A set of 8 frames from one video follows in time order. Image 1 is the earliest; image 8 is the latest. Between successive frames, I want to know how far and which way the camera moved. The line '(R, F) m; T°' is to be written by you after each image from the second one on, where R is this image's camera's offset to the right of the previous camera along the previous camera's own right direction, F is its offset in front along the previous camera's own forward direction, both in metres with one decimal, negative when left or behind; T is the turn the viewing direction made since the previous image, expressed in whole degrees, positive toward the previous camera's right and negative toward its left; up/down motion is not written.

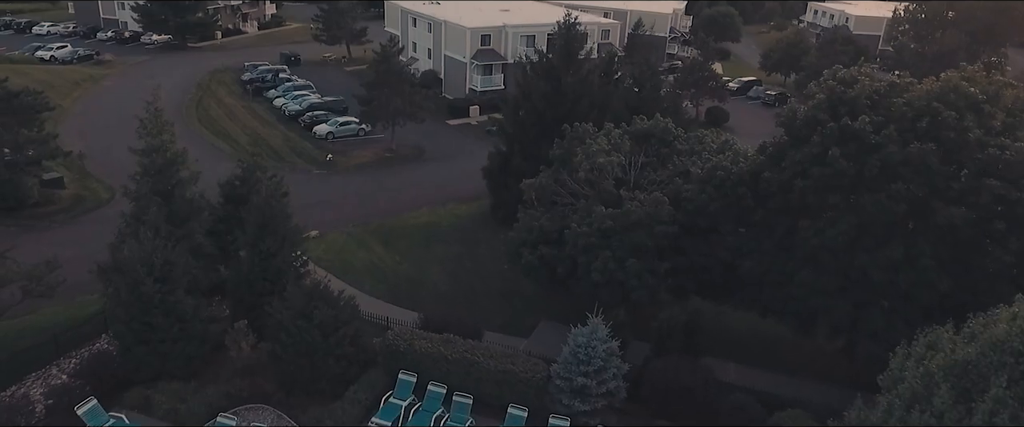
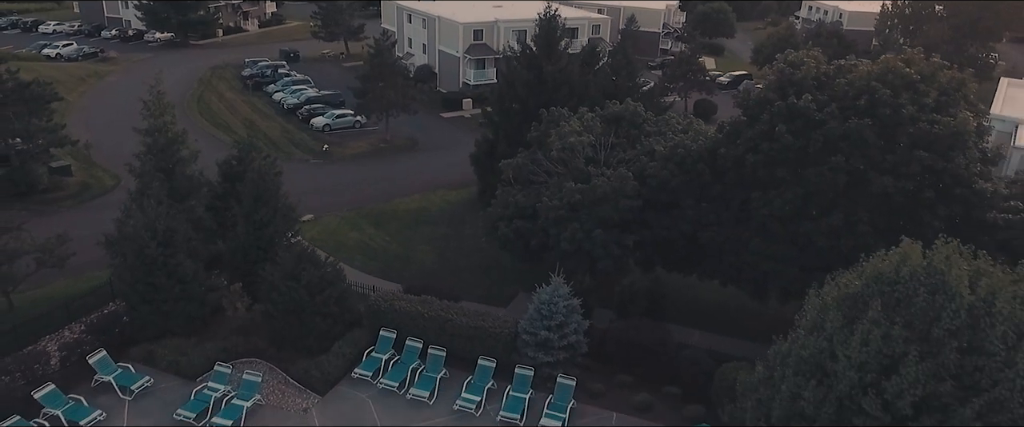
(+1.0, -1.9) m; 0°
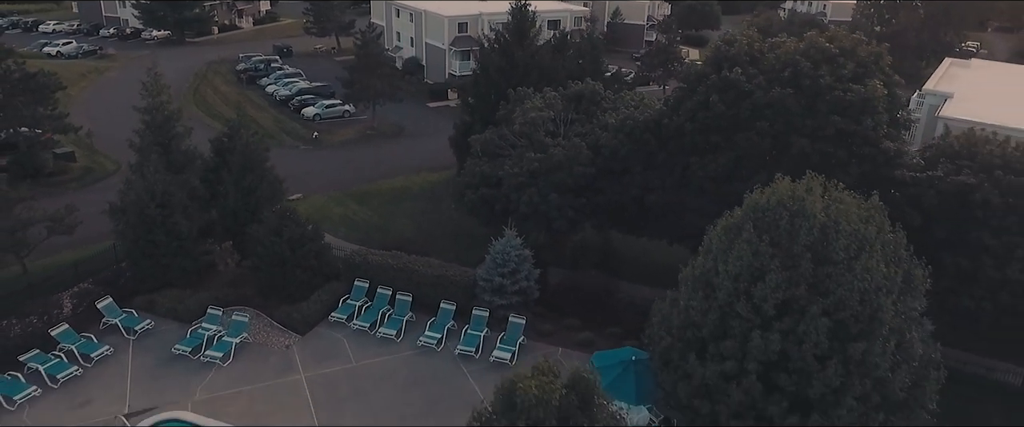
(+1.4, -2.7) m; 0°
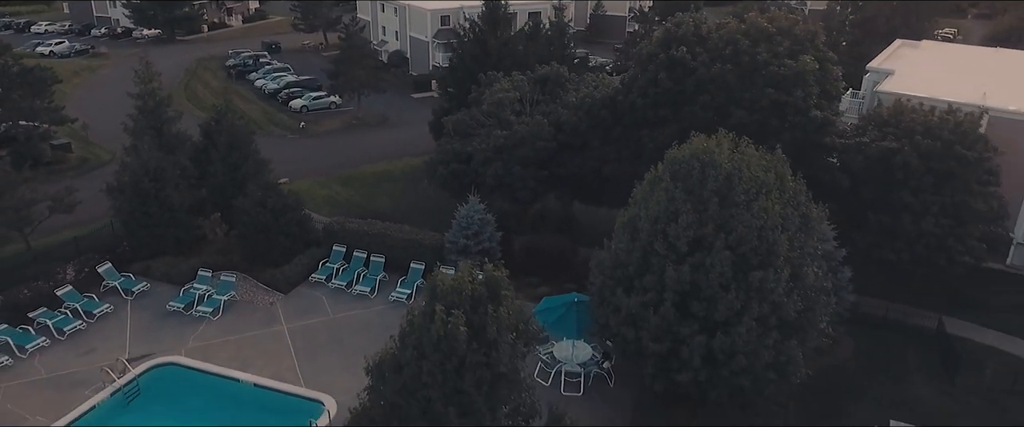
(+1.2, -2.3) m; 0°
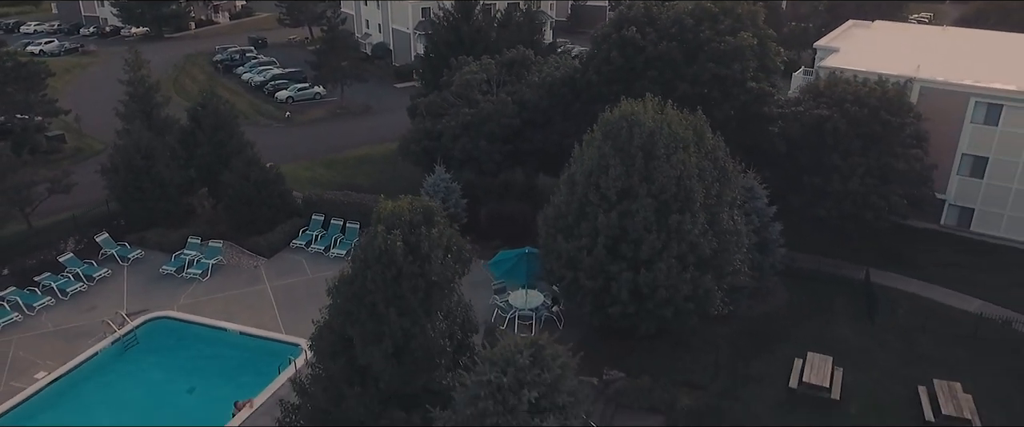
(+1.3, -2.4) m; 0°
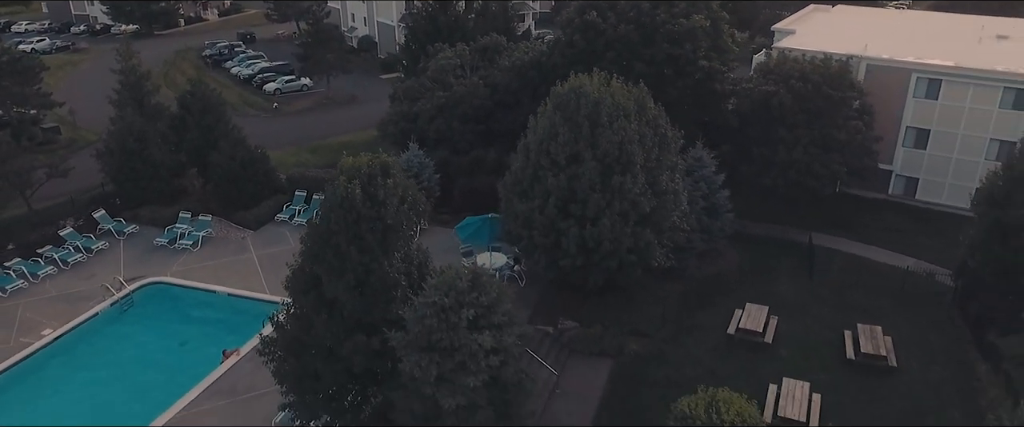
(+1.1, -2.1) m; 0°
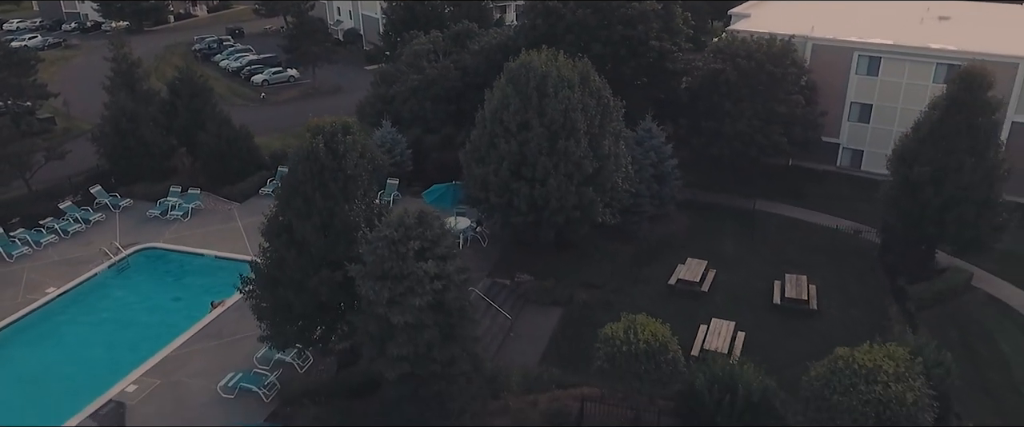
(+1.3, -2.5) m; 0°
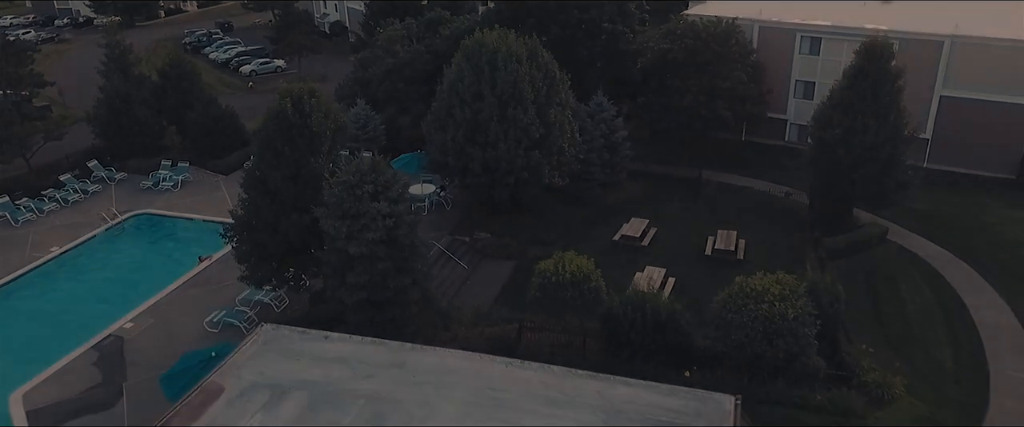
(+1.5, -2.8) m; 0°
